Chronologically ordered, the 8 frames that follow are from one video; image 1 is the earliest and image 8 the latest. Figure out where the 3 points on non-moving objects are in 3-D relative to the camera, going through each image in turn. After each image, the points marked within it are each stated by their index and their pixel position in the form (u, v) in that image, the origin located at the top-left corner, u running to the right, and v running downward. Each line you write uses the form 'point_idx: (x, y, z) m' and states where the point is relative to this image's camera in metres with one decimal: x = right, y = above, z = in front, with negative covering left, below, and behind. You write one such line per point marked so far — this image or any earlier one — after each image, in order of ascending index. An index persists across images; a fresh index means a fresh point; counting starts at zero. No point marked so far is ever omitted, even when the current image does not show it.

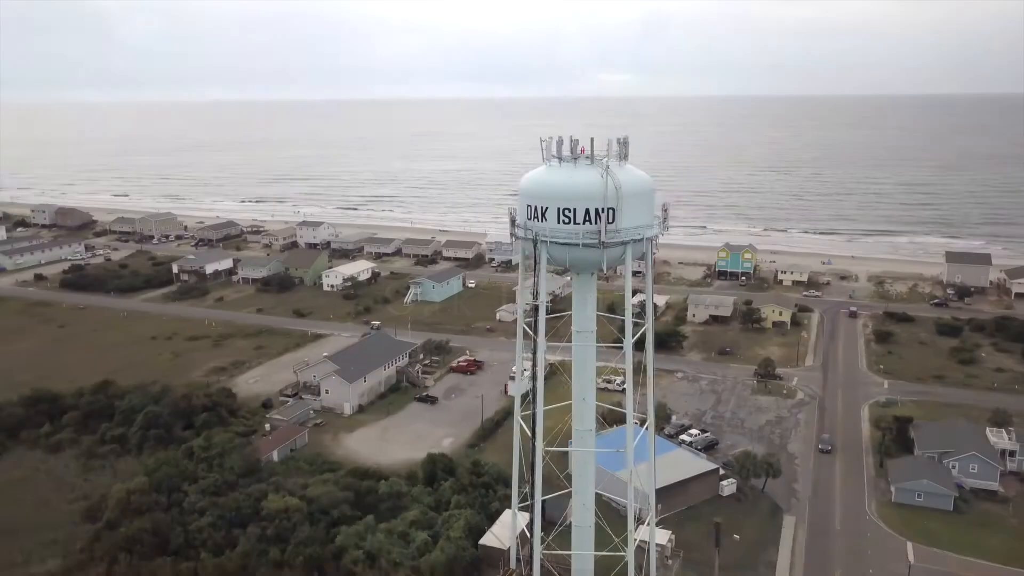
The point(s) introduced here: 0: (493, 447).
0: (-0.6, -4.6, +19.7) m
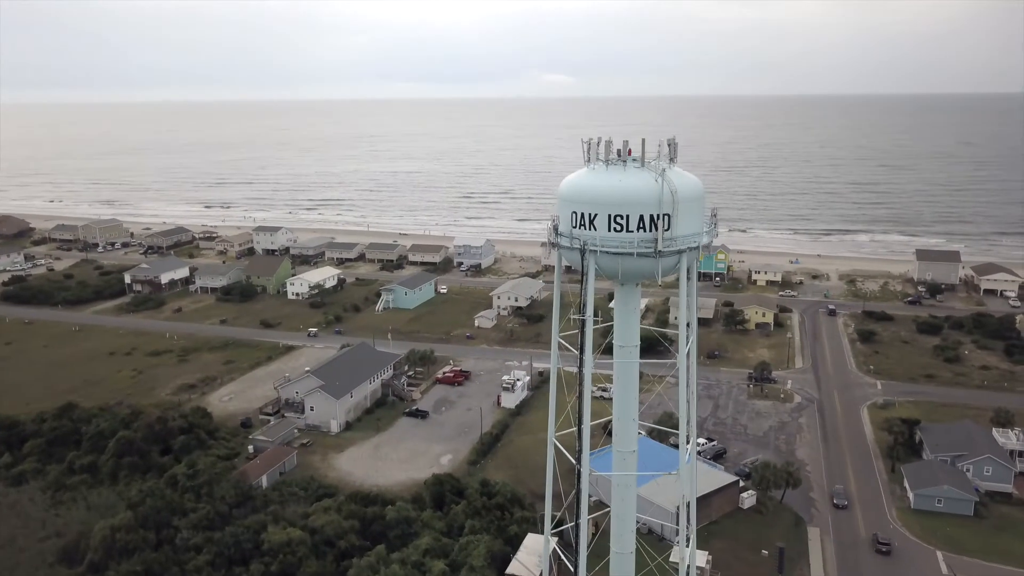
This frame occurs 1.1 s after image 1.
0: (-0.5, -4.8, +18.8) m
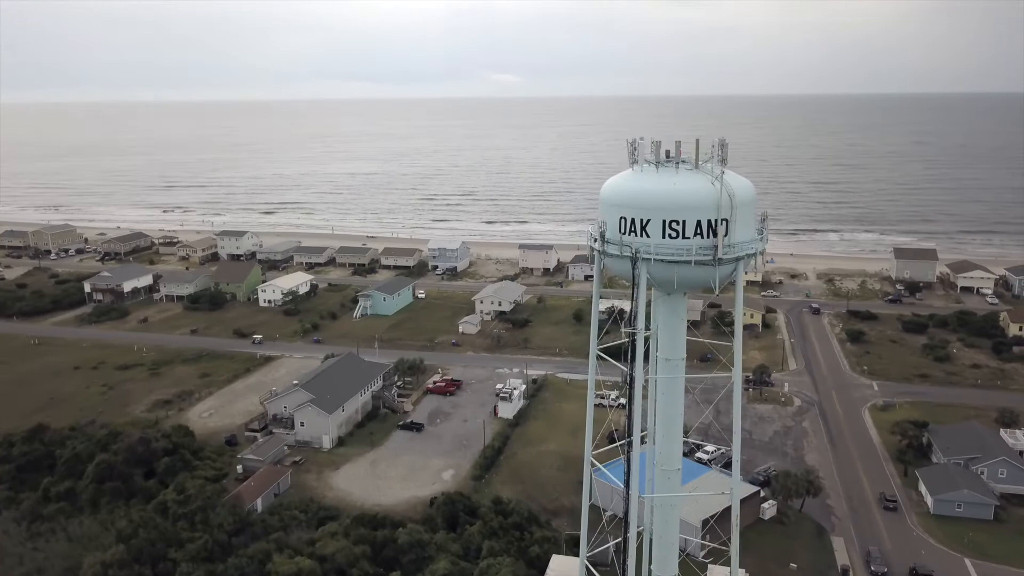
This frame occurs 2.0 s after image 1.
0: (-0.3, -5.0, +18.1) m
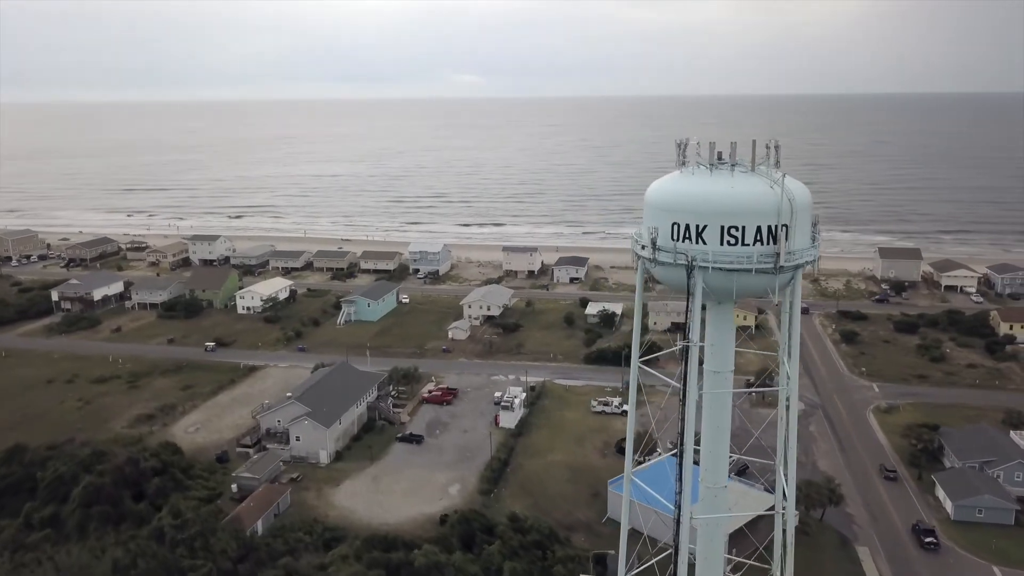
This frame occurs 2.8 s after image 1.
0: (-0.1, -5.2, +17.6) m
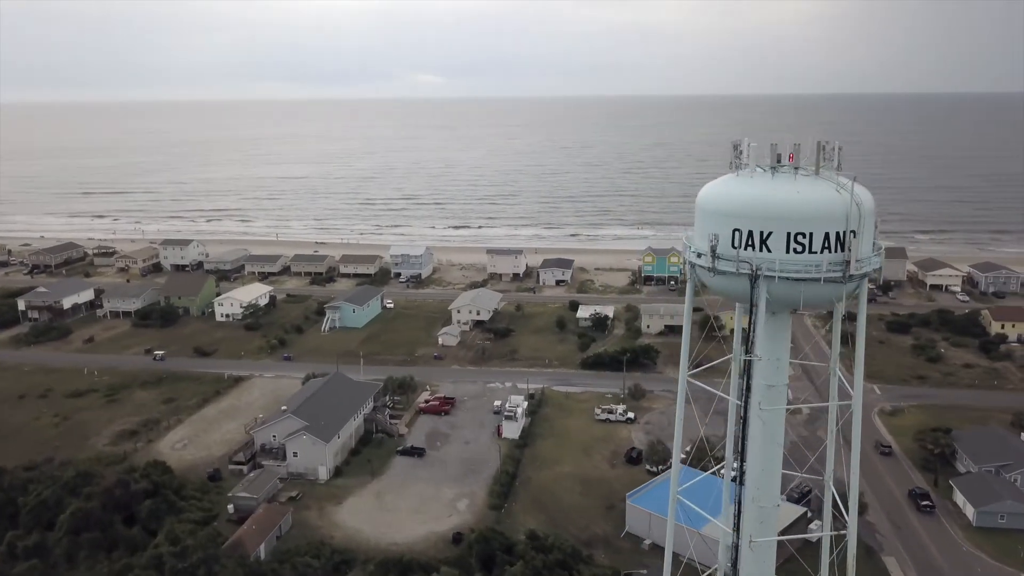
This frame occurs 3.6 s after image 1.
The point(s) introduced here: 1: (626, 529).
0: (+0.2, -5.4, +17.0) m
1: (+2.6, -5.5, +15.6) m
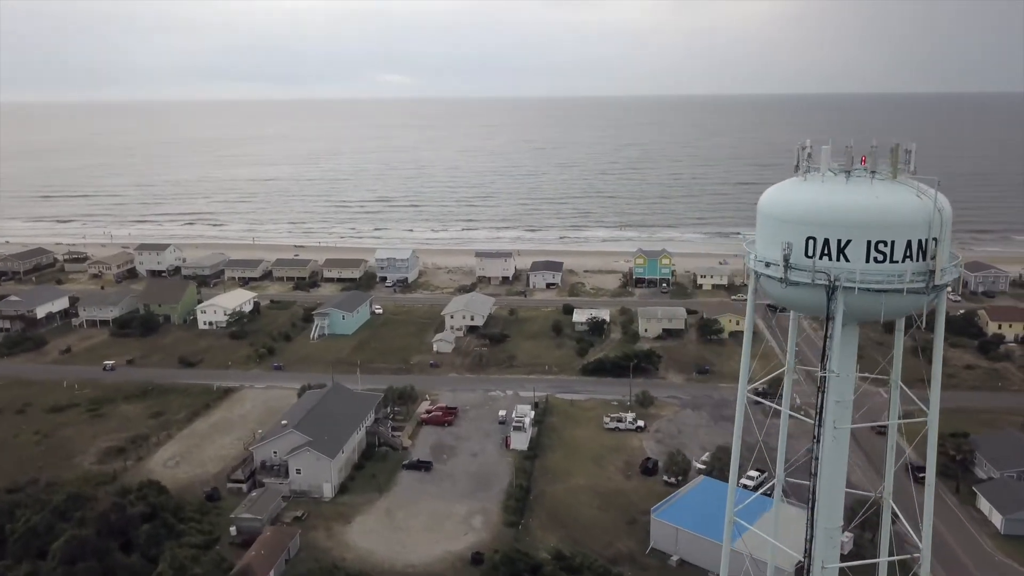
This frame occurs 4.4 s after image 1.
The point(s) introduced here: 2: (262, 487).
0: (+0.6, -5.6, +16.5) m
1: (+3.1, -5.6, +15.1) m
2: (-6.7, -5.4, +18.5) m
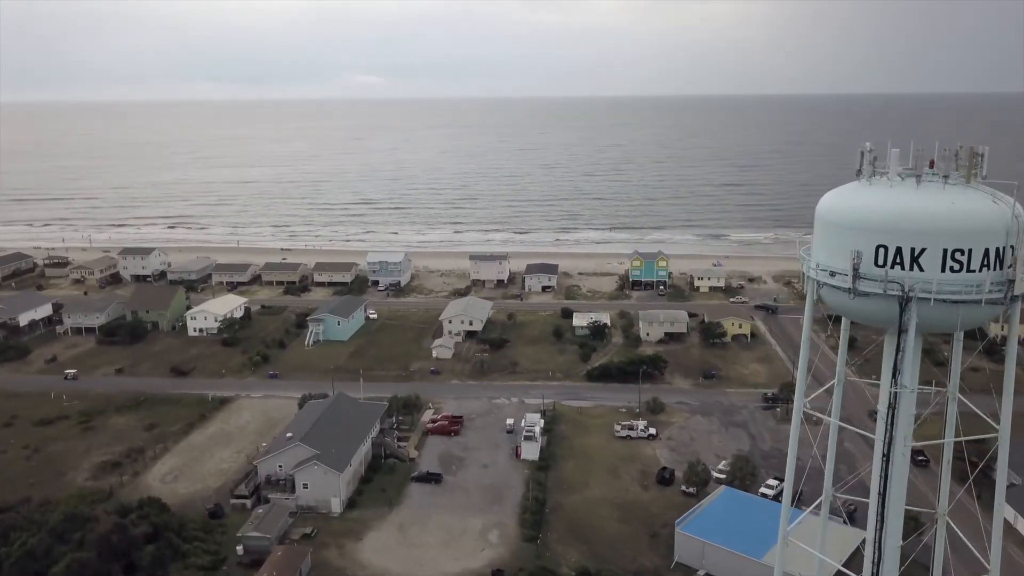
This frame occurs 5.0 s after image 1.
0: (+1.1, -5.8, +16.0) m
1: (+3.5, -5.8, +14.8) m
2: (-6.4, -5.6, +17.9) m
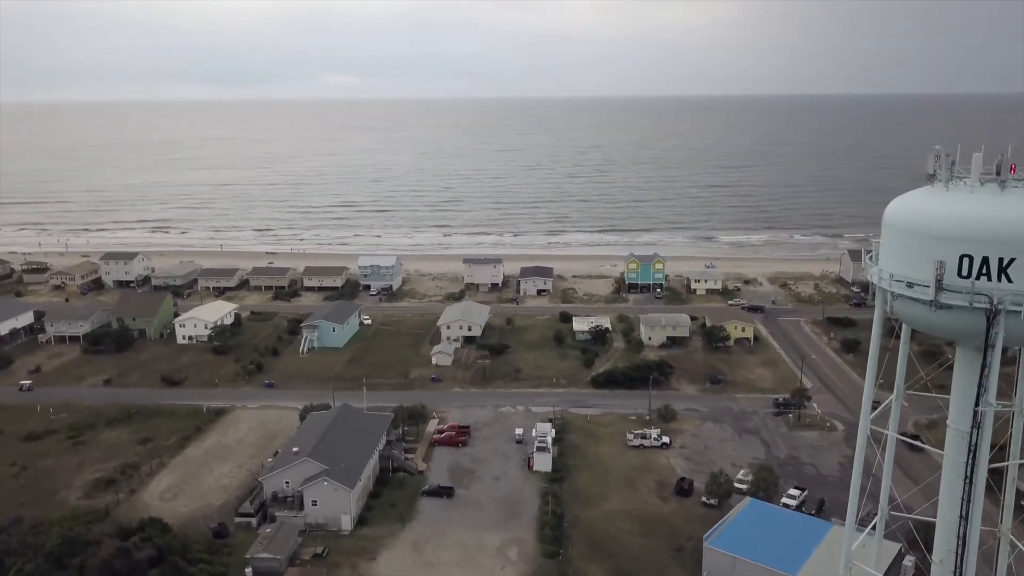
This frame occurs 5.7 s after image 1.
0: (+1.5, -6.0, +15.5) m
1: (+4.0, -6.0, +14.3) m
2: (-6.0, -5.9, +17.3) m
